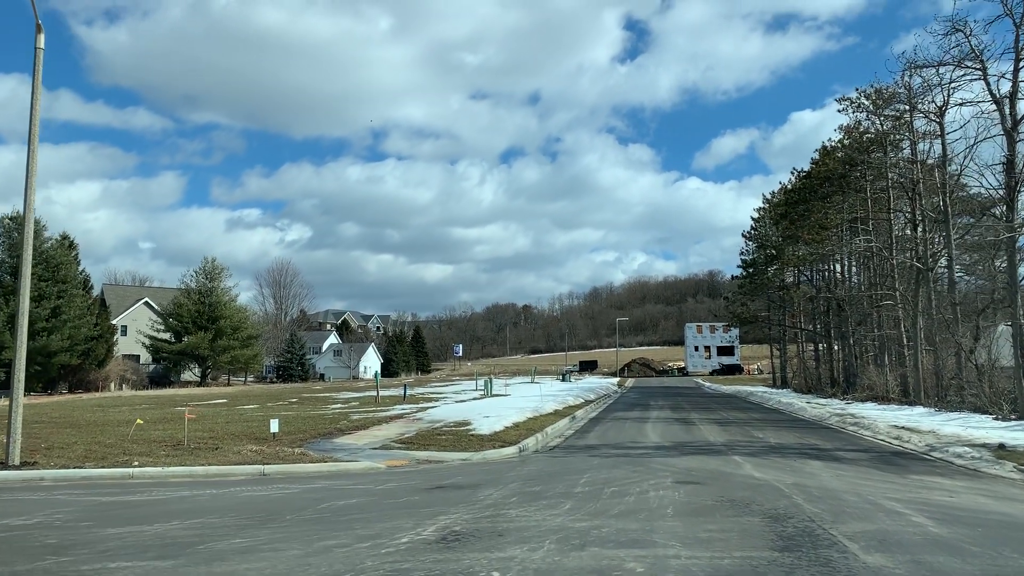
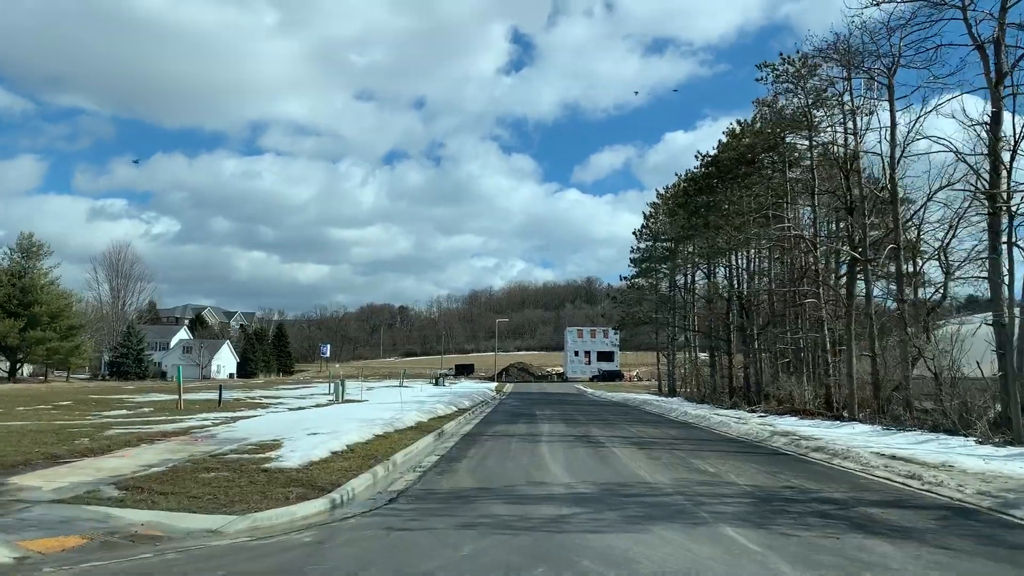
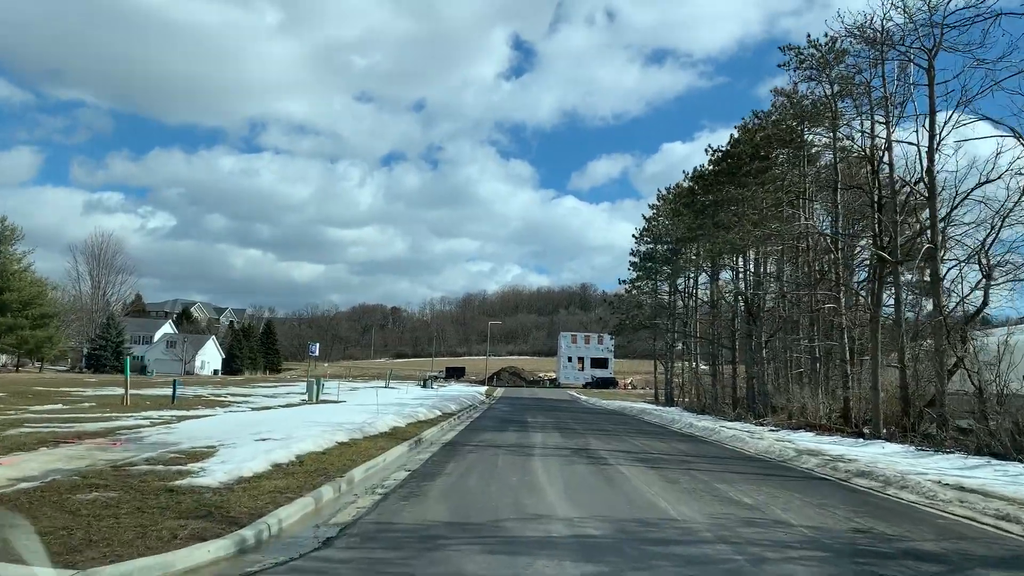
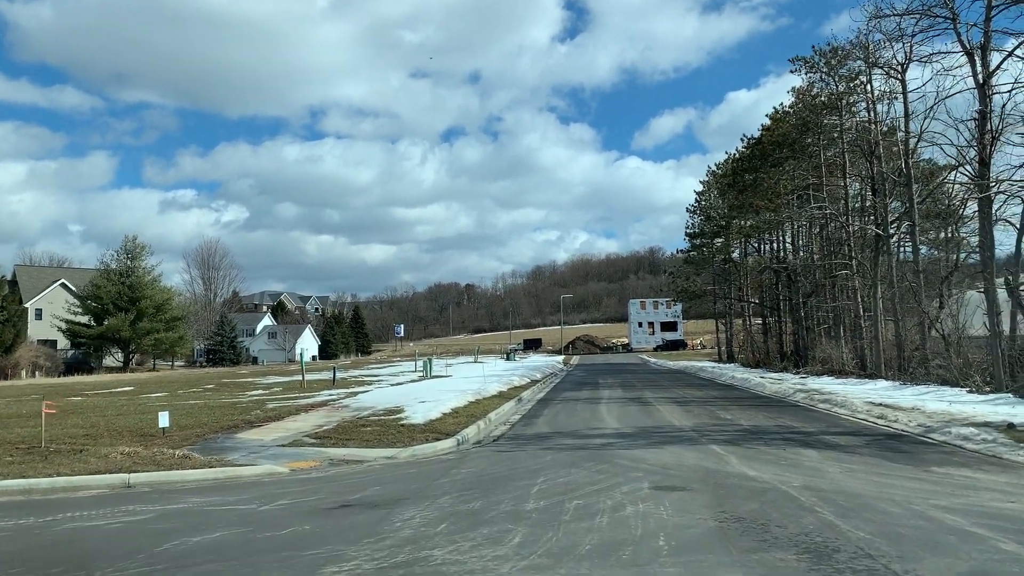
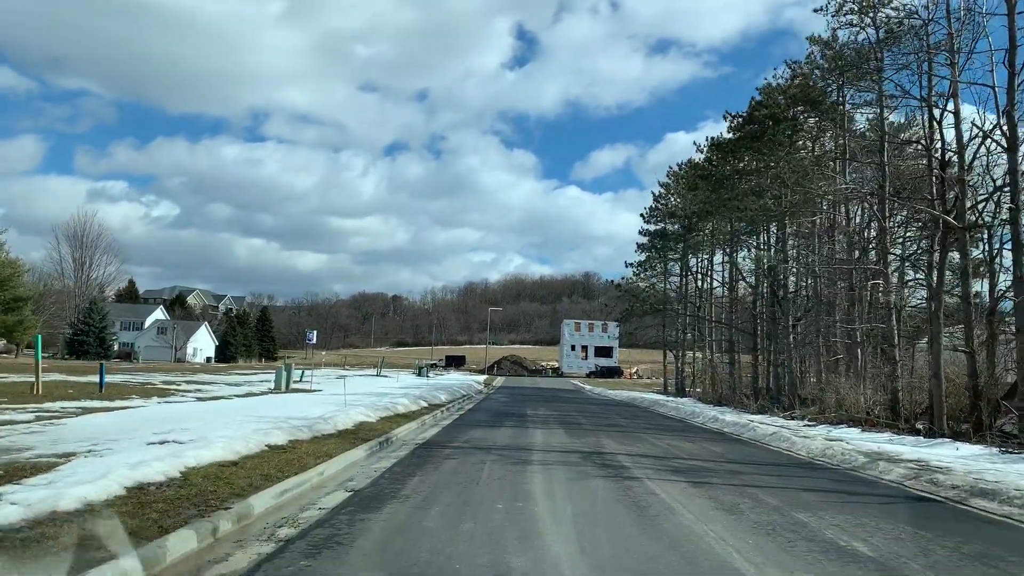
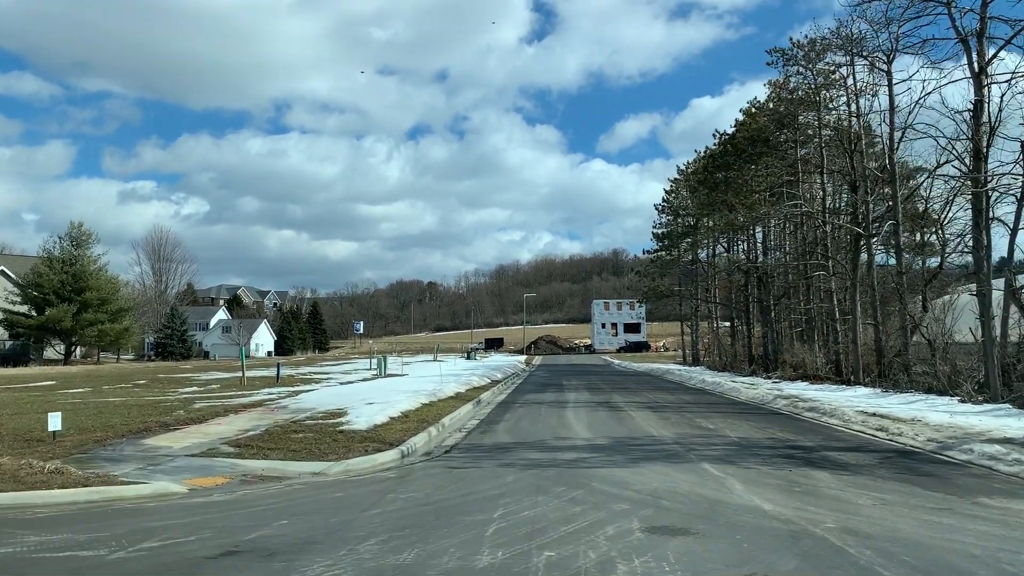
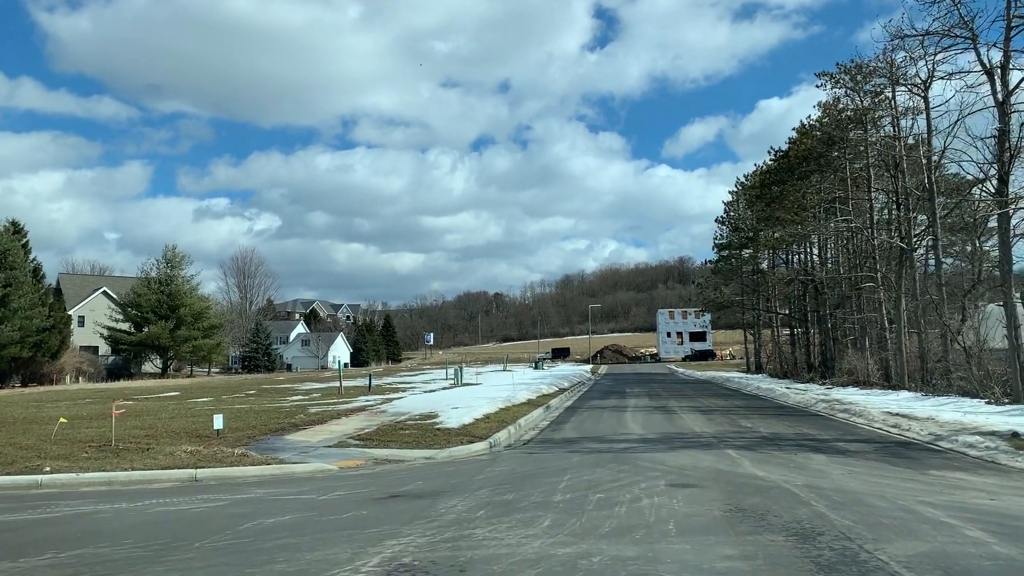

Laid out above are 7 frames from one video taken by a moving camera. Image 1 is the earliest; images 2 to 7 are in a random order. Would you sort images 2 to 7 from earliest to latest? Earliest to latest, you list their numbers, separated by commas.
7, 4, 6, 2, 3, 5
